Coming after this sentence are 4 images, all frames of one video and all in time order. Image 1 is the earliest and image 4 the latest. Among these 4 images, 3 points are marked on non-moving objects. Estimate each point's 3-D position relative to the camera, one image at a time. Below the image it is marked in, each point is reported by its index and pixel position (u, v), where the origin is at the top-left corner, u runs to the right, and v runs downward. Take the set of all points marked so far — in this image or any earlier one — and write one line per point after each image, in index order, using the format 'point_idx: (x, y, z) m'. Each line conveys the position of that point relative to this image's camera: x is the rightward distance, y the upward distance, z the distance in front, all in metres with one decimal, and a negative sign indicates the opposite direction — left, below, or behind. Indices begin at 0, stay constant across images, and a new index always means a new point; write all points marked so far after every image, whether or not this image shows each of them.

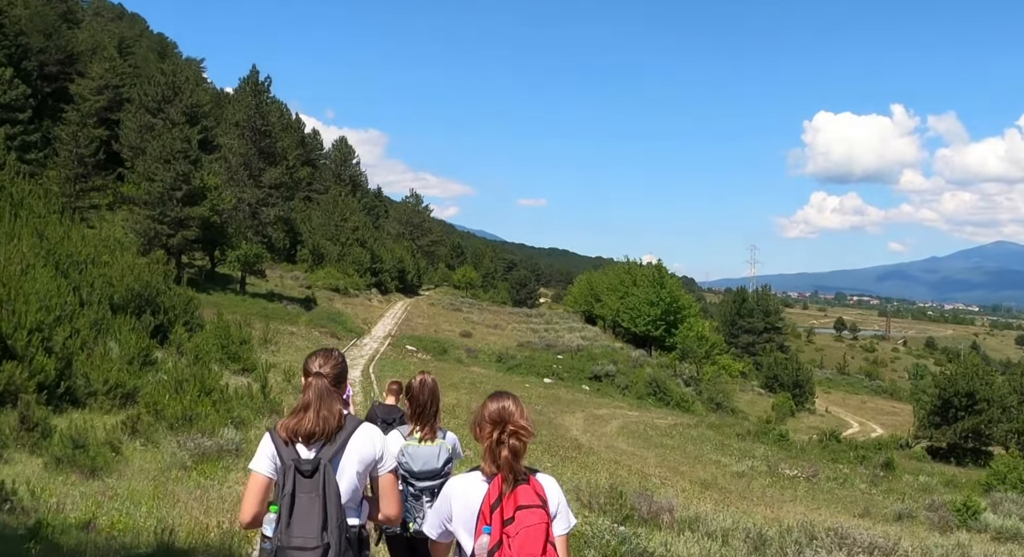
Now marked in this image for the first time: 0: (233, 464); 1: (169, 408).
0: (-3.8, -2.6, +11.1) m
1: (-5.5, -2.1, +12.8) m
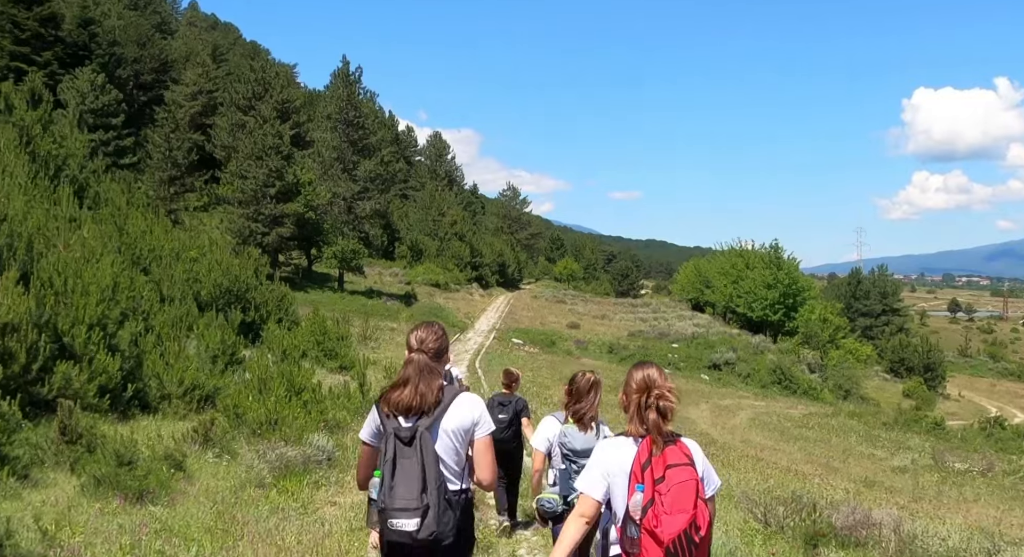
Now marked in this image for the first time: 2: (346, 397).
0: (-2.1, -2.2, +9.0) m
1: (-3.5, -1.8, +10.9) m
2: (-2.9, -2.1, +14.0) m
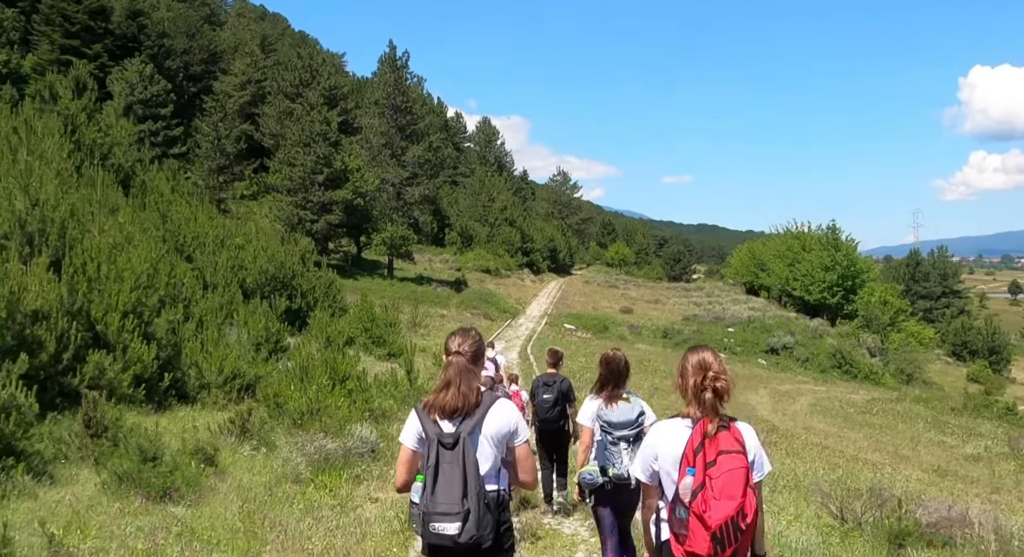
0: (-1.5, -2.0, +8.4) m
1: (-2.9, -1.6, +10.4) m
2: (-2.0, -1.8, +13.4) m
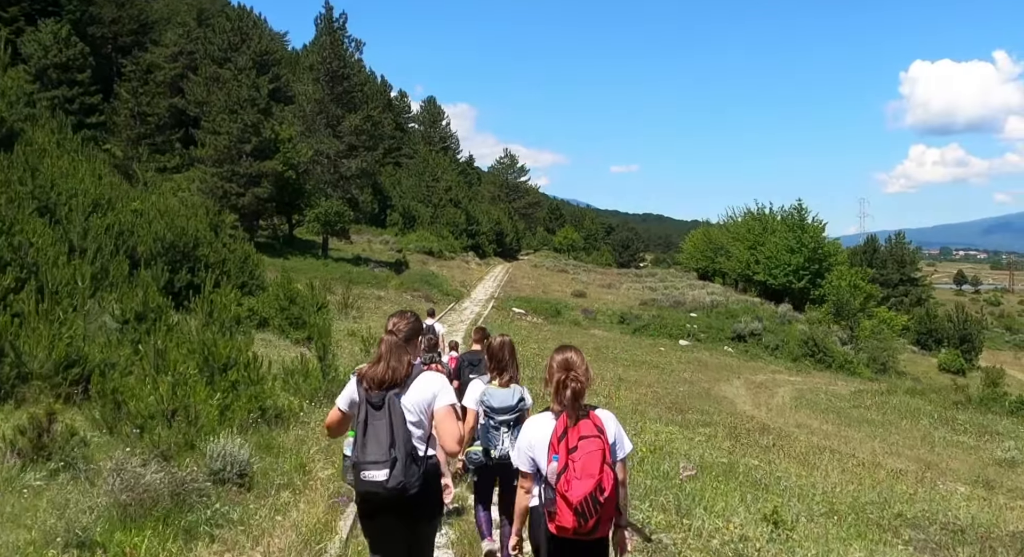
0: (-1.9, -1.5, +5.2) m
1: (-3.4, -1.1, +7.1) m
2: (-2.7, -1.2, +10.2) m
